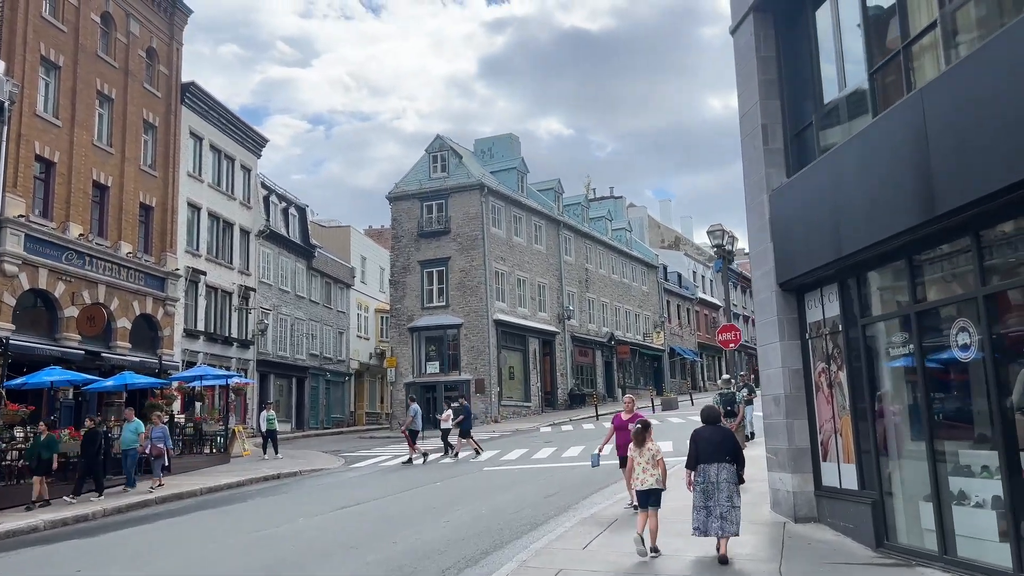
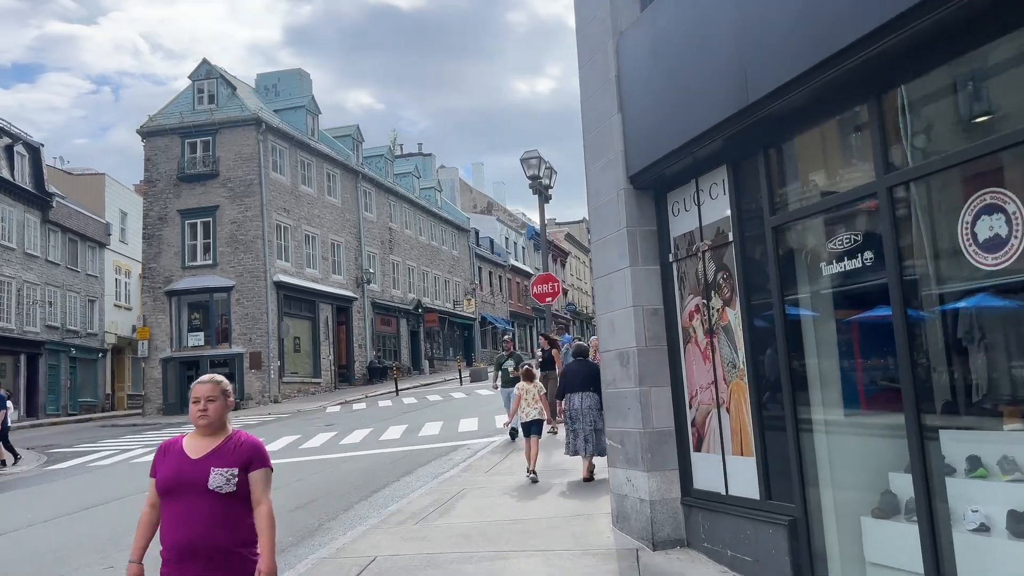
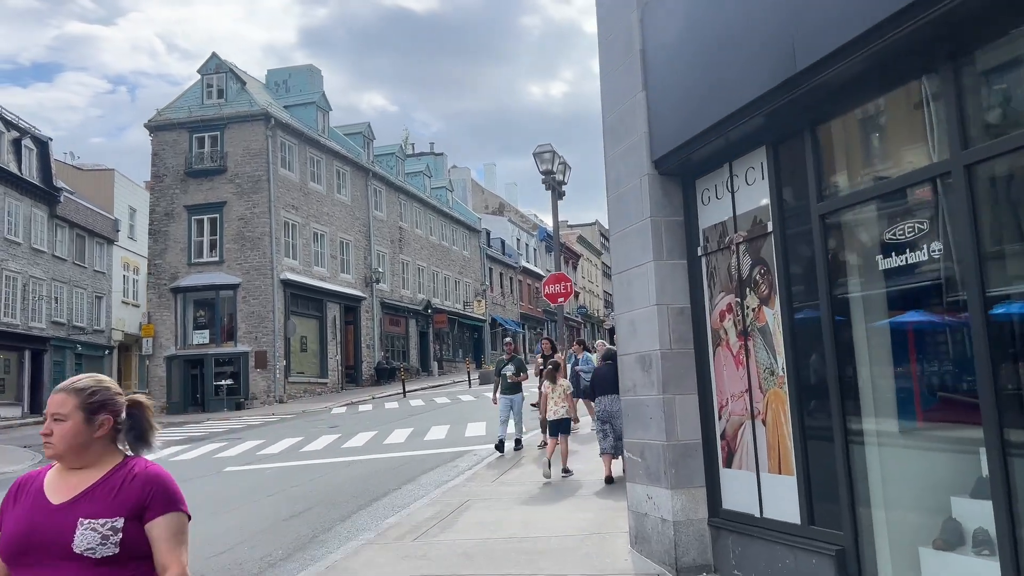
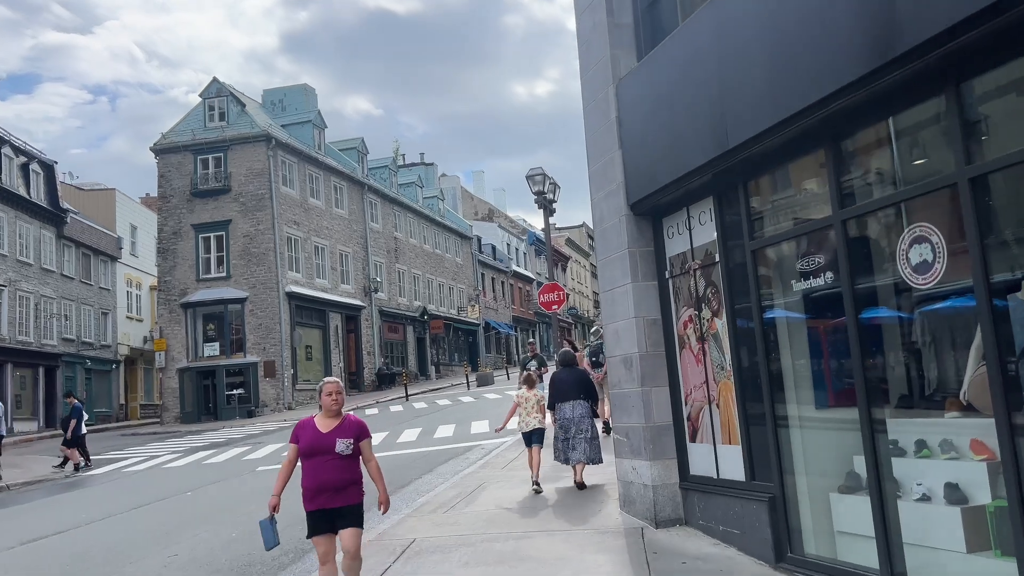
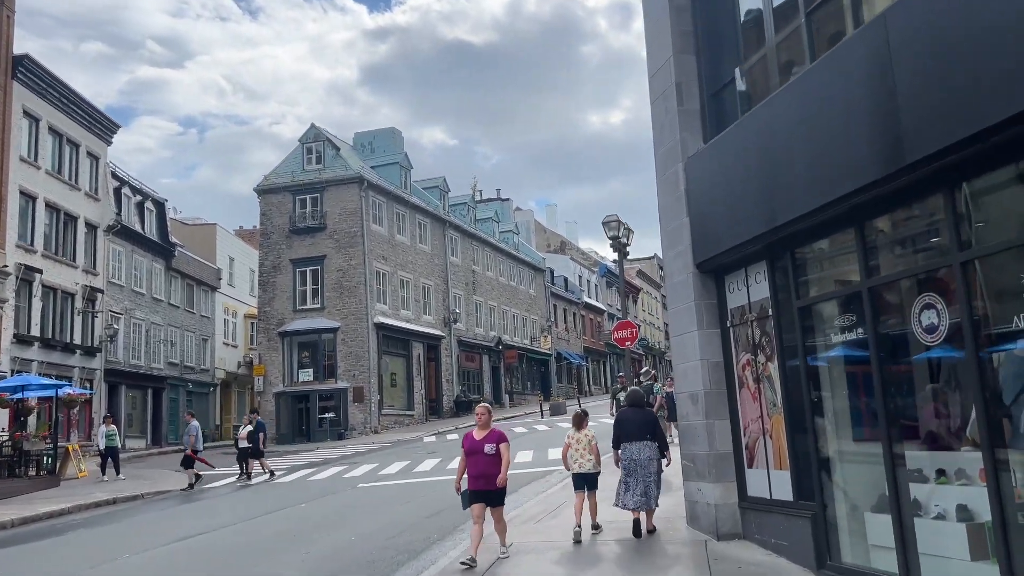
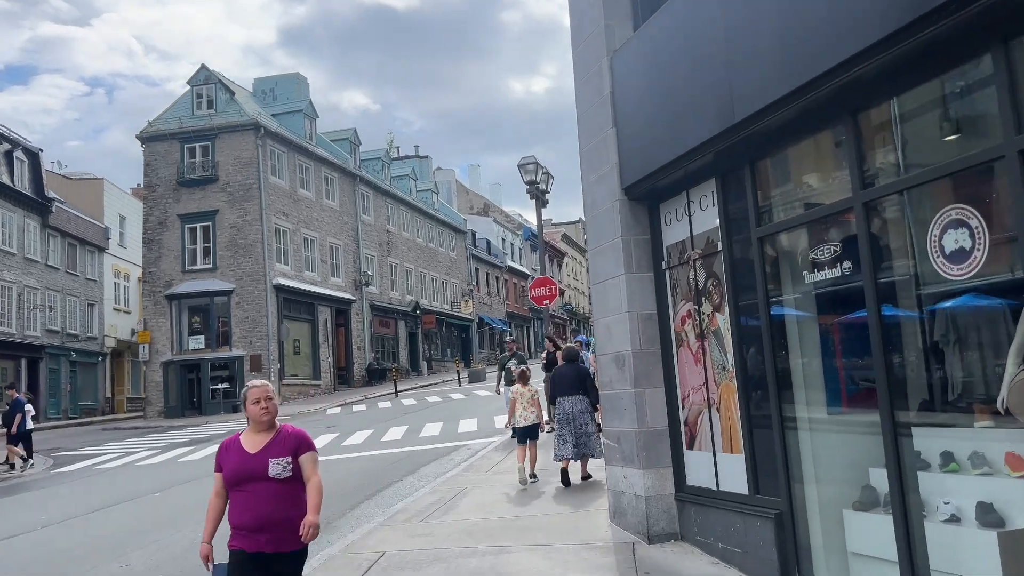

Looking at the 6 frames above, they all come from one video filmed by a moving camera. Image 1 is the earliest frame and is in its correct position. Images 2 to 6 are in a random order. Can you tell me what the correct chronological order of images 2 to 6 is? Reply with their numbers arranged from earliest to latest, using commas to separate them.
5, 4, 6, 2, 3
